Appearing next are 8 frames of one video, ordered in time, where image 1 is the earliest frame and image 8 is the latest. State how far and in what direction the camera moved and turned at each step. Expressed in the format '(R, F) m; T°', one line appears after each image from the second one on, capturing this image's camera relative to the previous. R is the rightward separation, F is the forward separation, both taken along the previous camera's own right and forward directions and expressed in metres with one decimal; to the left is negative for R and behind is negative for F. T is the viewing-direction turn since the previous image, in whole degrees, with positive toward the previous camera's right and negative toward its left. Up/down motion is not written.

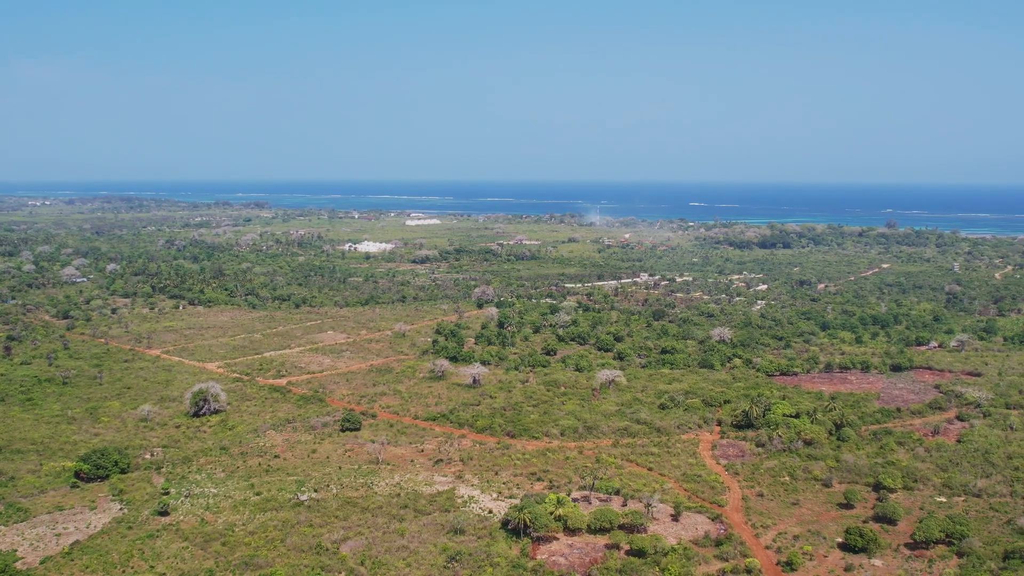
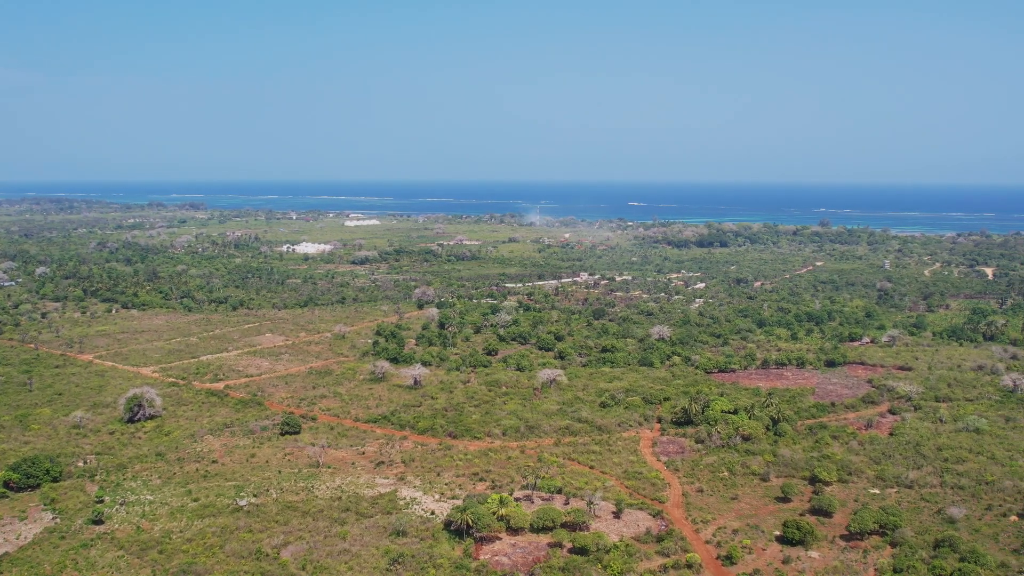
(+1.8, +0.1) m; +2°
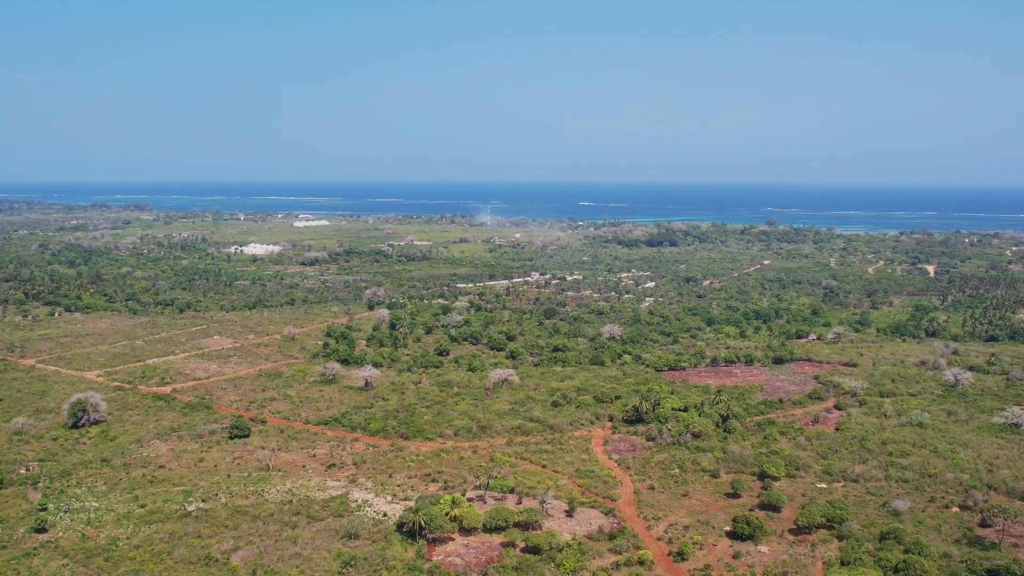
(+1.5, +0.1) m; +2°
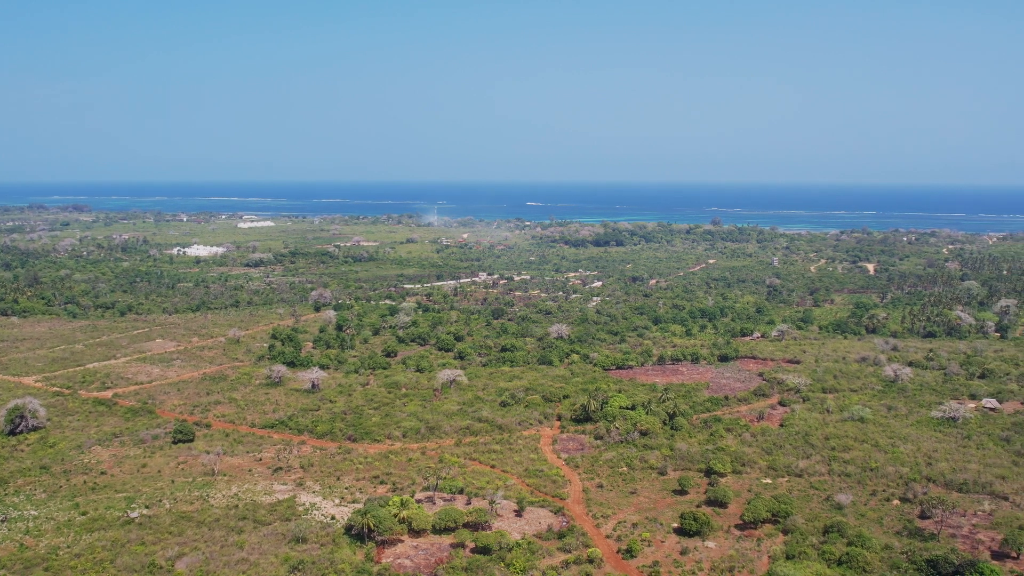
(+1.6, 0.0) m; +2°
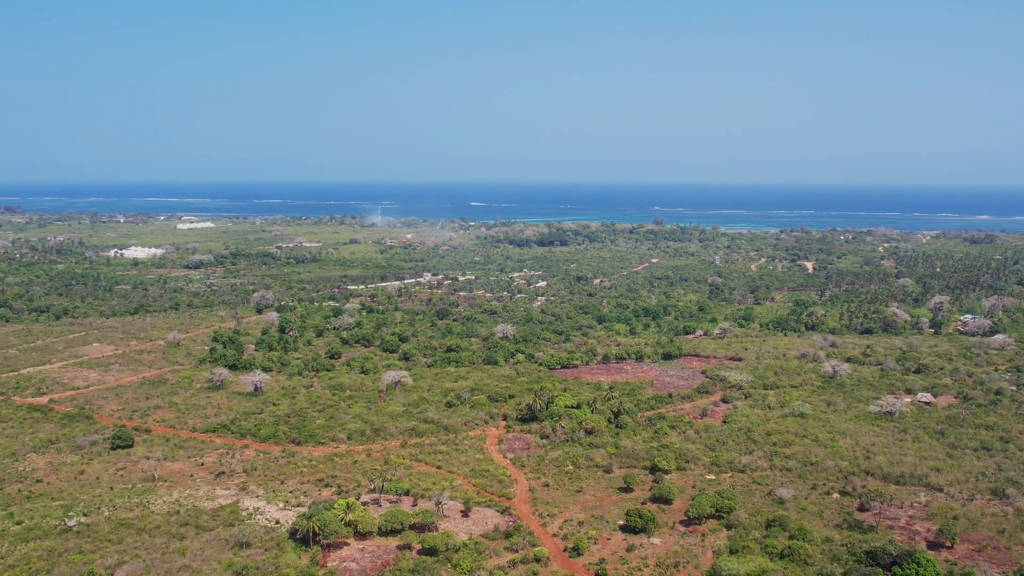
(+1.7, 0.0) m; +2°
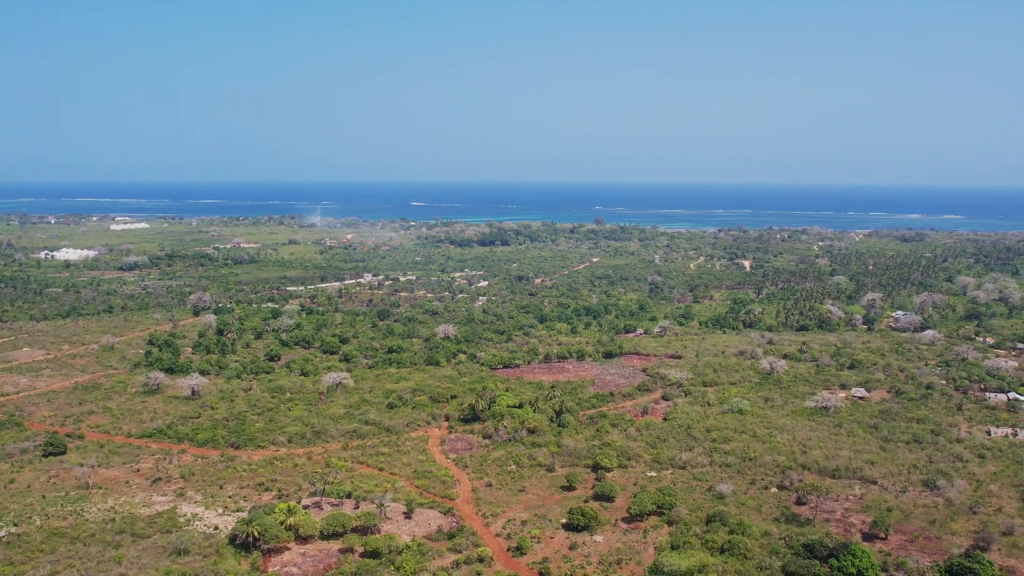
(+1.8, -0.1) m; +2°
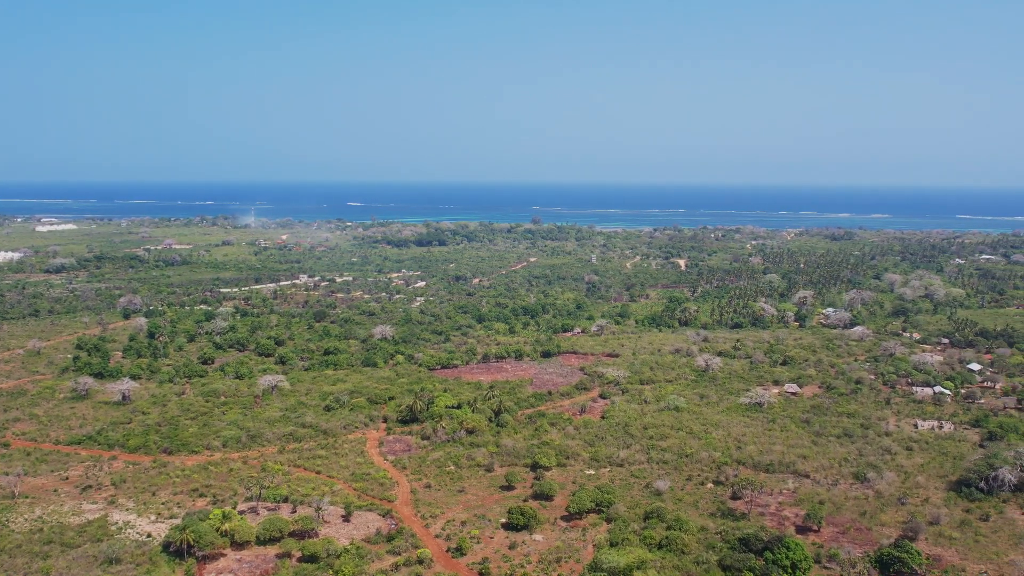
(+1.9, -0.2) m; +2°
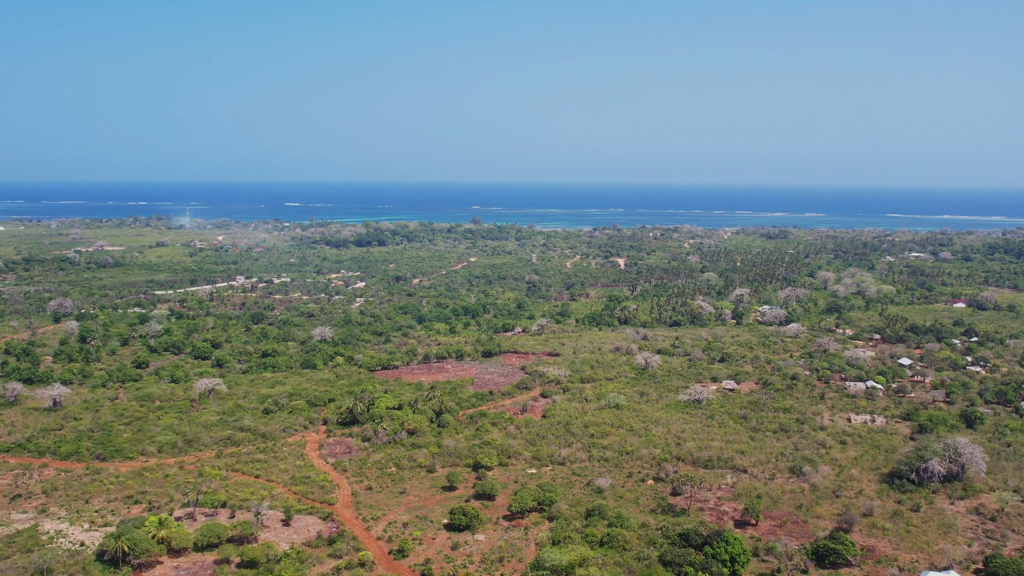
(+1.9, -0.2) m; +2°
